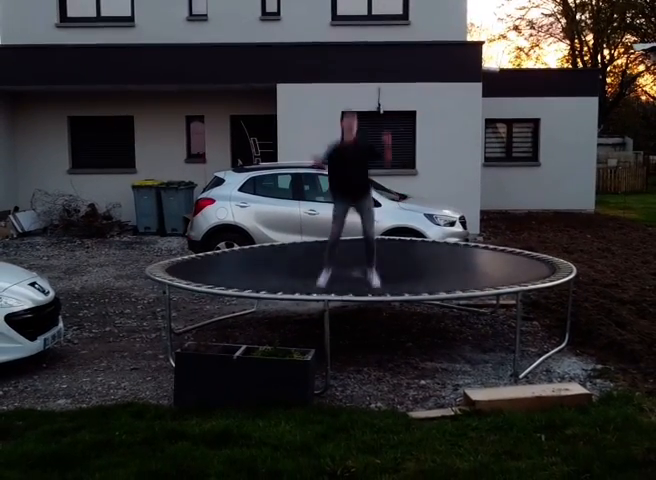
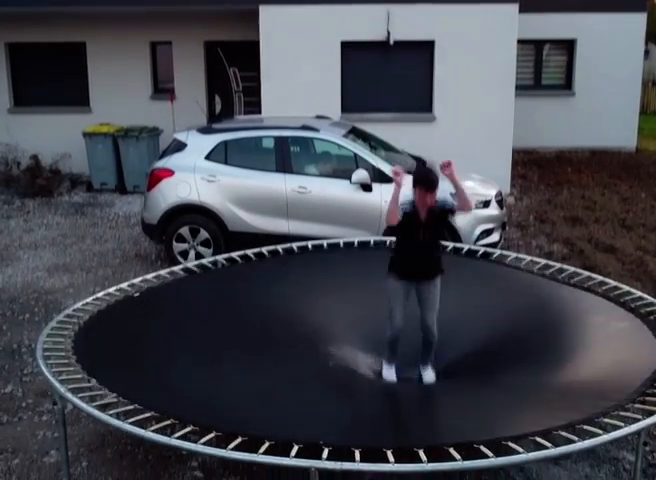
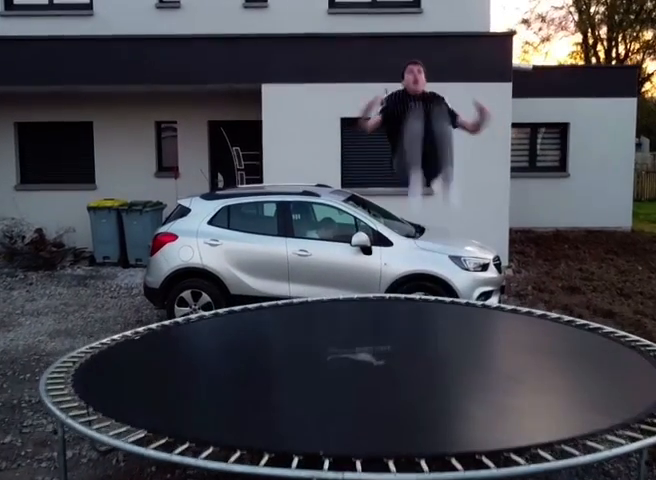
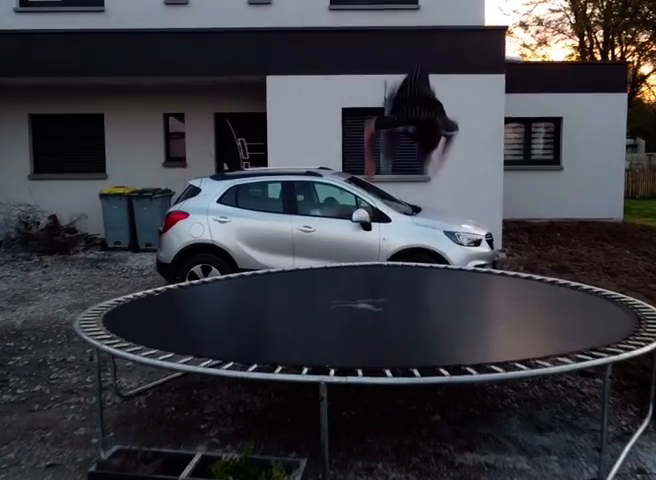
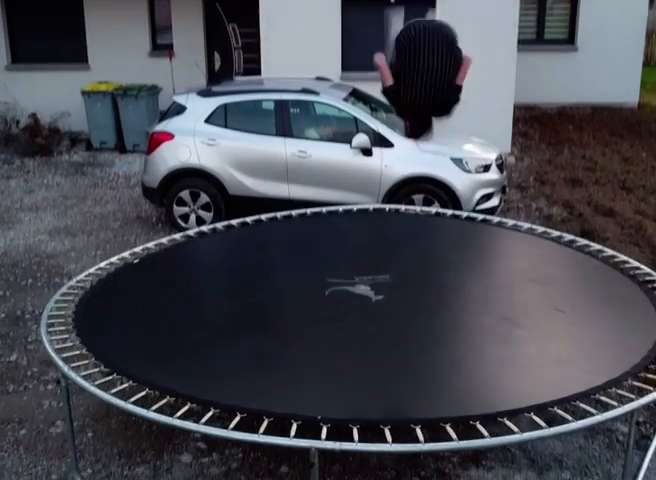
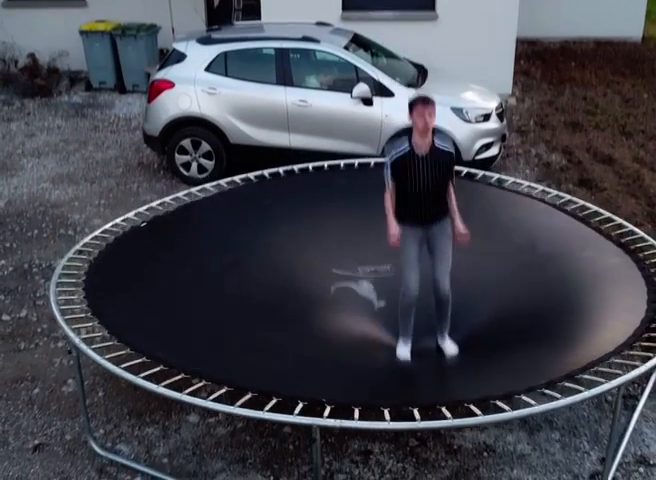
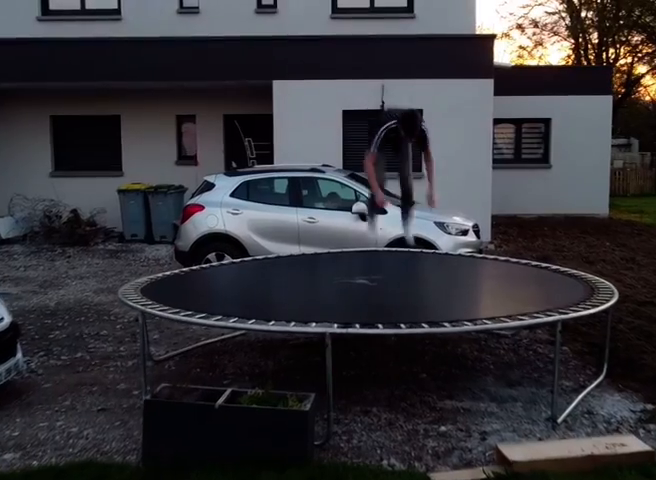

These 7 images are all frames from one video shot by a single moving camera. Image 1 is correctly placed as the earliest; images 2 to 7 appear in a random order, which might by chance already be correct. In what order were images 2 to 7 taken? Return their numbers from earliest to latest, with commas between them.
7, 4, 3, 2, 5, 6
